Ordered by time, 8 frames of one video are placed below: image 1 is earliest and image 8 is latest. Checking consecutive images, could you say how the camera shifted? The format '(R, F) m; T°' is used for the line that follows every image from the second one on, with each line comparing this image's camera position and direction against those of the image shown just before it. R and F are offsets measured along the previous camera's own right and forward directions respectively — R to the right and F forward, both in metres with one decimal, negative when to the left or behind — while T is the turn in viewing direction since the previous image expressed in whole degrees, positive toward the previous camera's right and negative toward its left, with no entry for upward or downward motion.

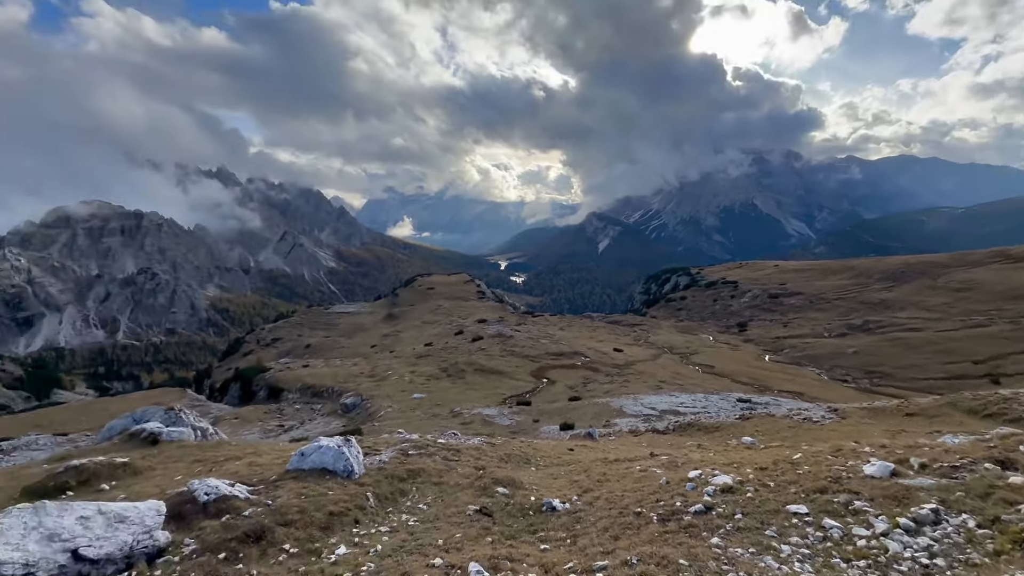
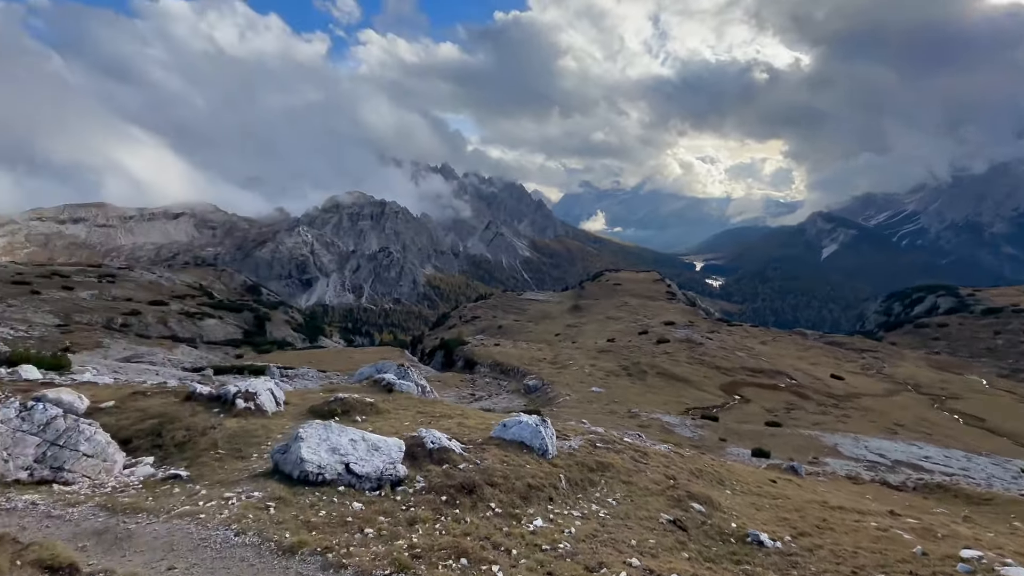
(-1.1, -0.2) m; -23°
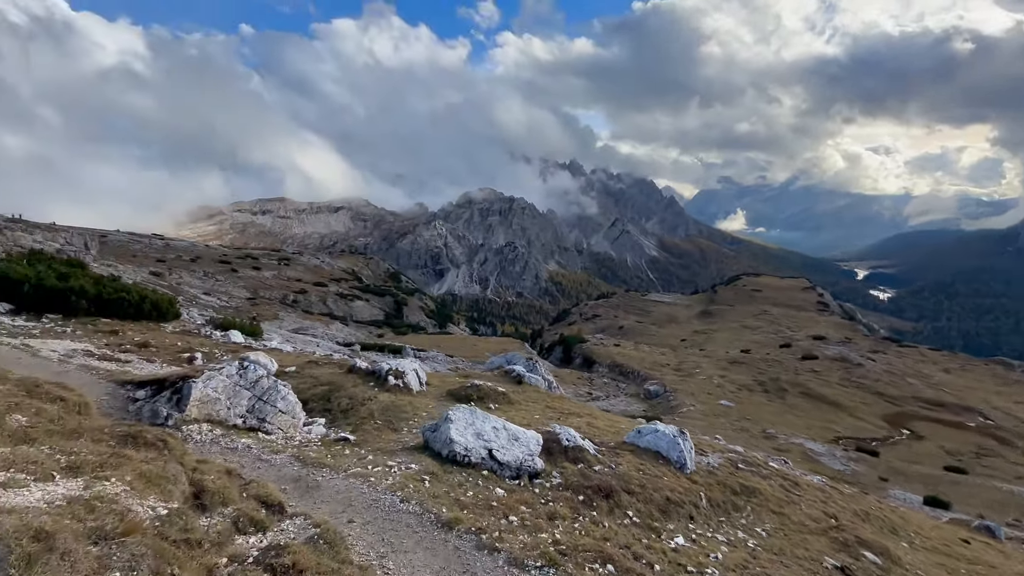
(-1.1, 0.0) m; -15°
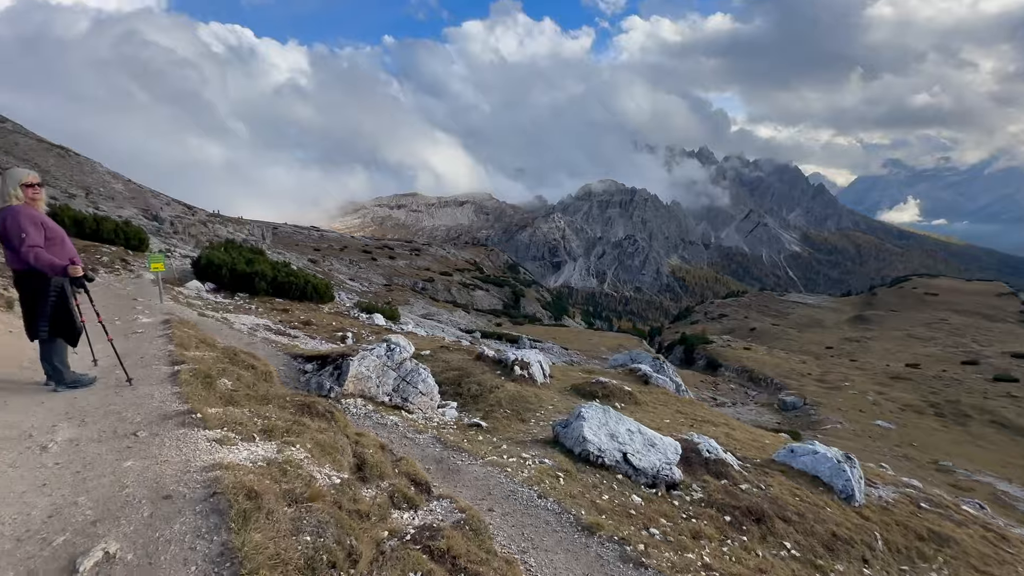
(-1.0, +0.5) m; -14°
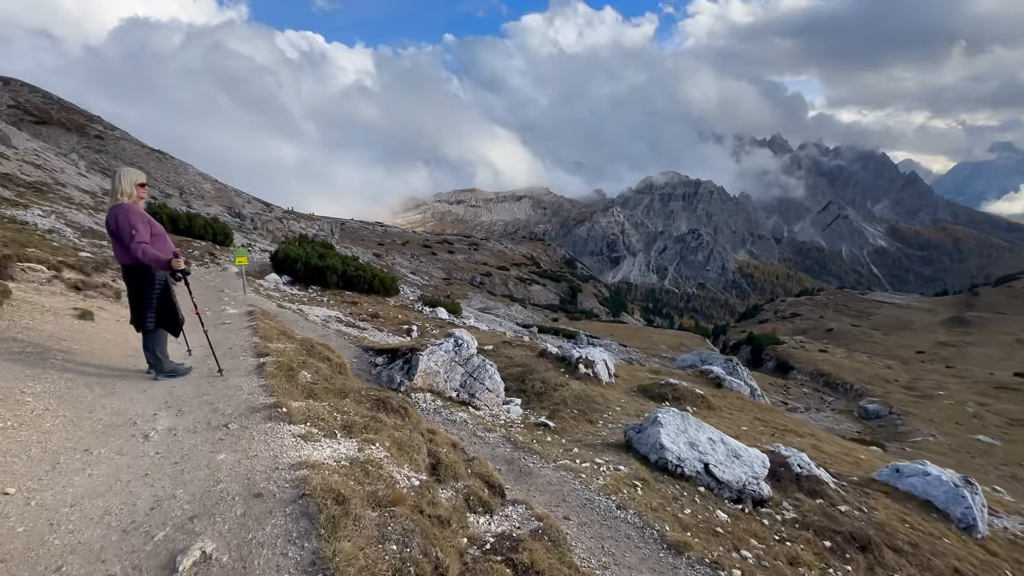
(-0.7, +0.6) m; -7°
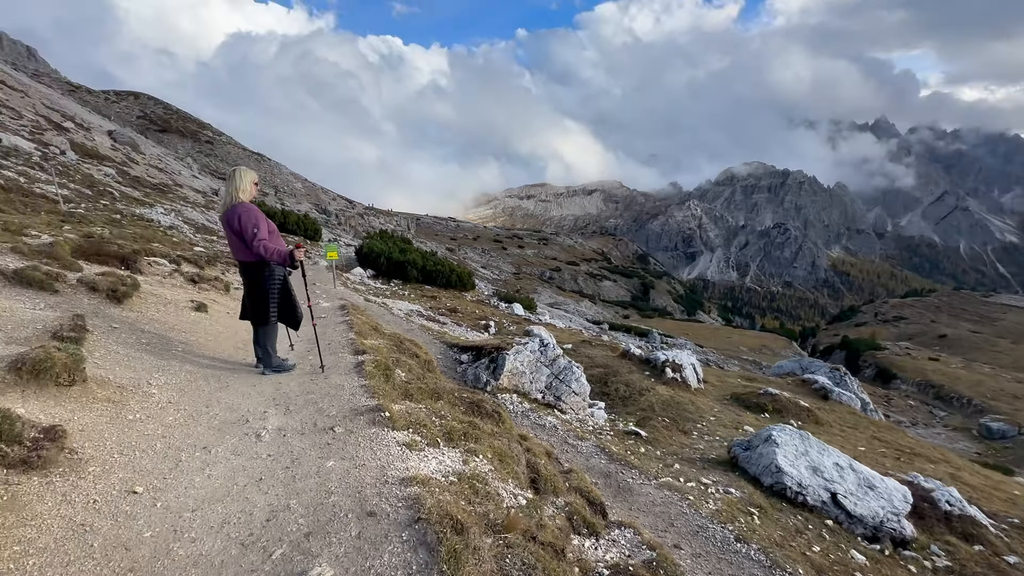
(-1.0, +0.9) m; -8°
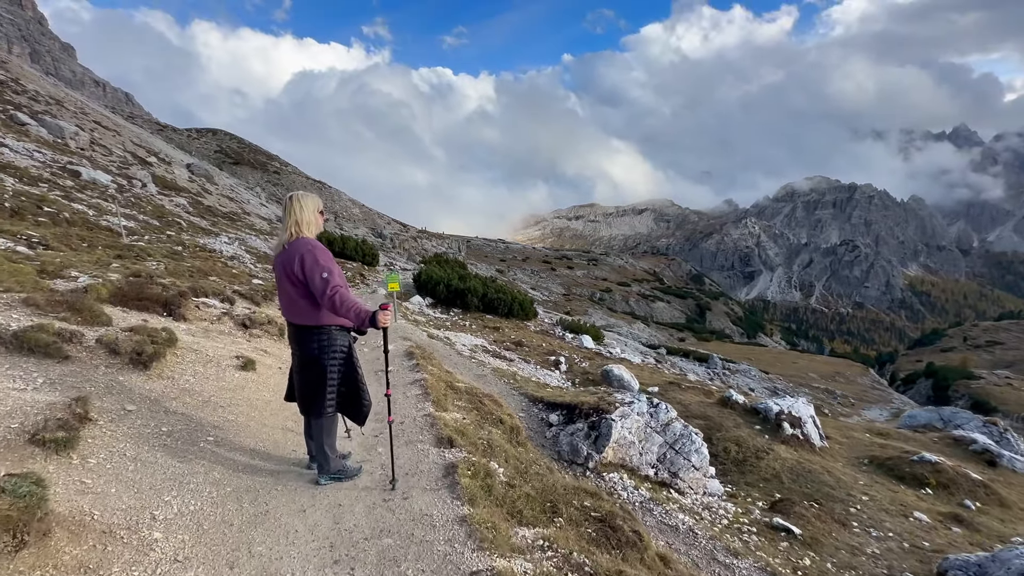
(-2.1, +4.0) m; -6°
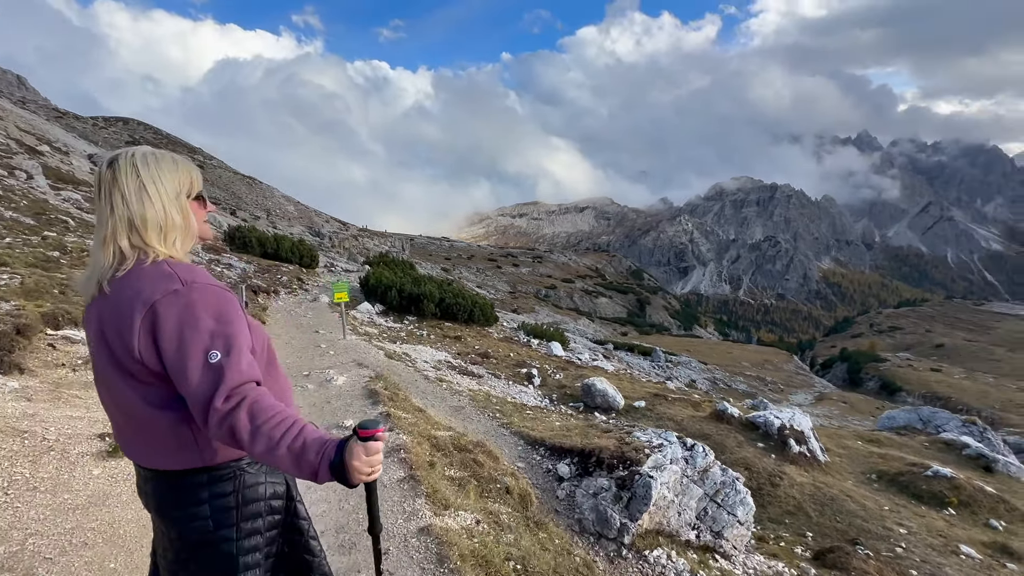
(-1.6, +4.5) m; +7°
